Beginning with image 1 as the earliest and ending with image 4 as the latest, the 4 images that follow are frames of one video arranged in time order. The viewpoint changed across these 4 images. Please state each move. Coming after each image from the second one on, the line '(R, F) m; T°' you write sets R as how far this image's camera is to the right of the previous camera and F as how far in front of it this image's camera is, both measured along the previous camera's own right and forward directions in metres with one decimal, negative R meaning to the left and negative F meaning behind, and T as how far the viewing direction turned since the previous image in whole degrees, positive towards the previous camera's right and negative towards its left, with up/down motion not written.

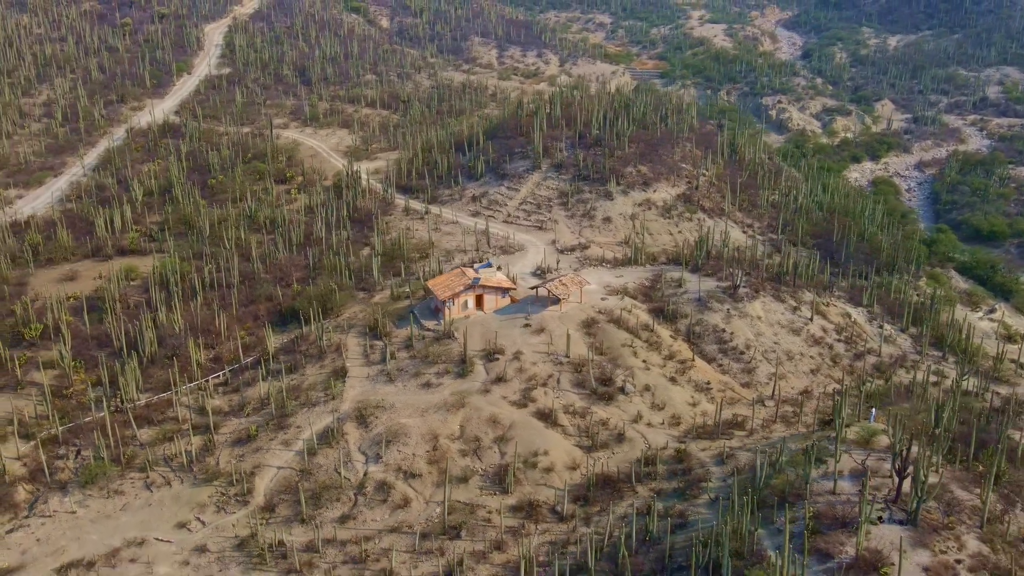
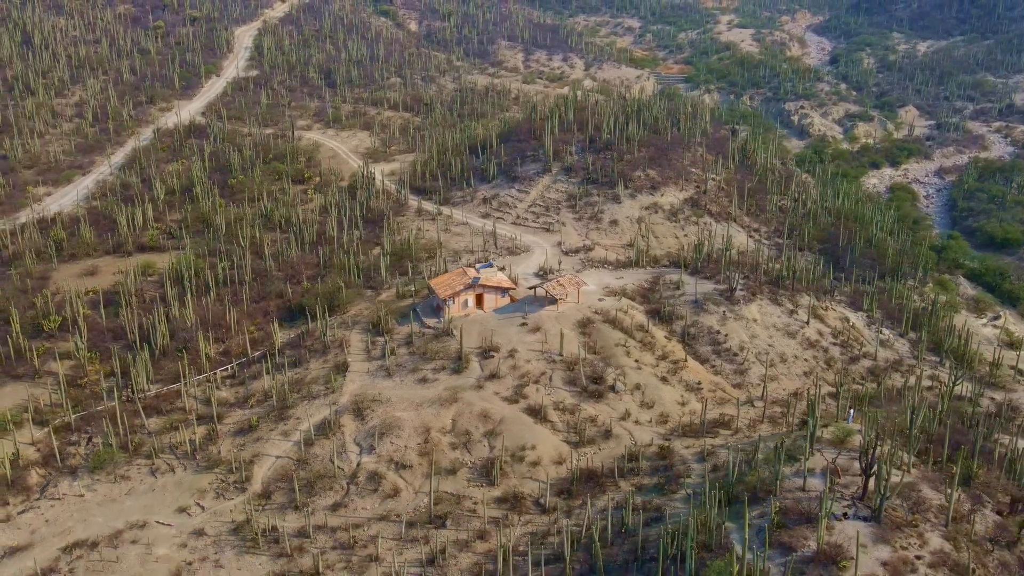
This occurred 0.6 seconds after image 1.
(+1.0, -0.6) m; -2°
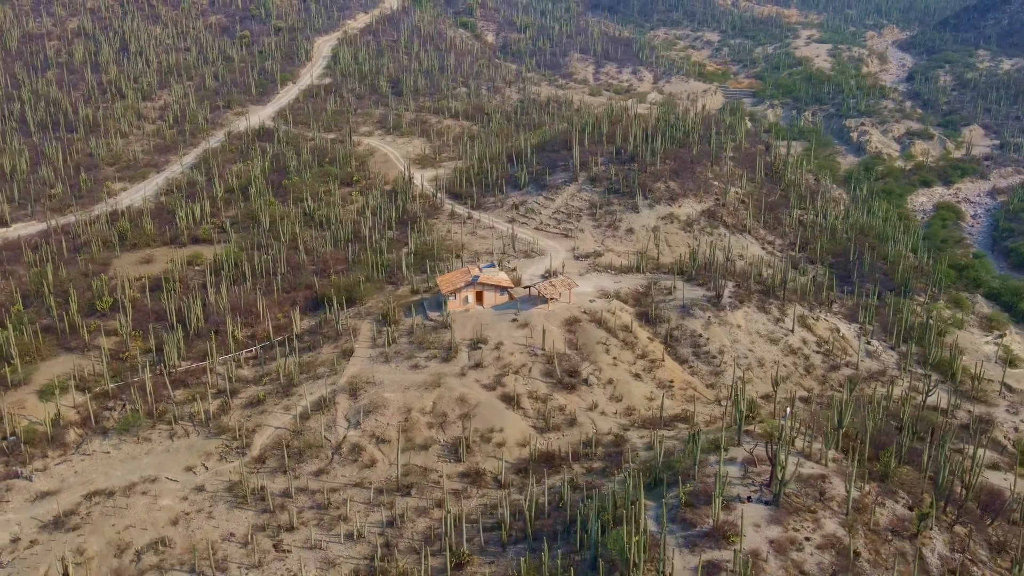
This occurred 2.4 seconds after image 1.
(+3.1, -2.0) m; -5°
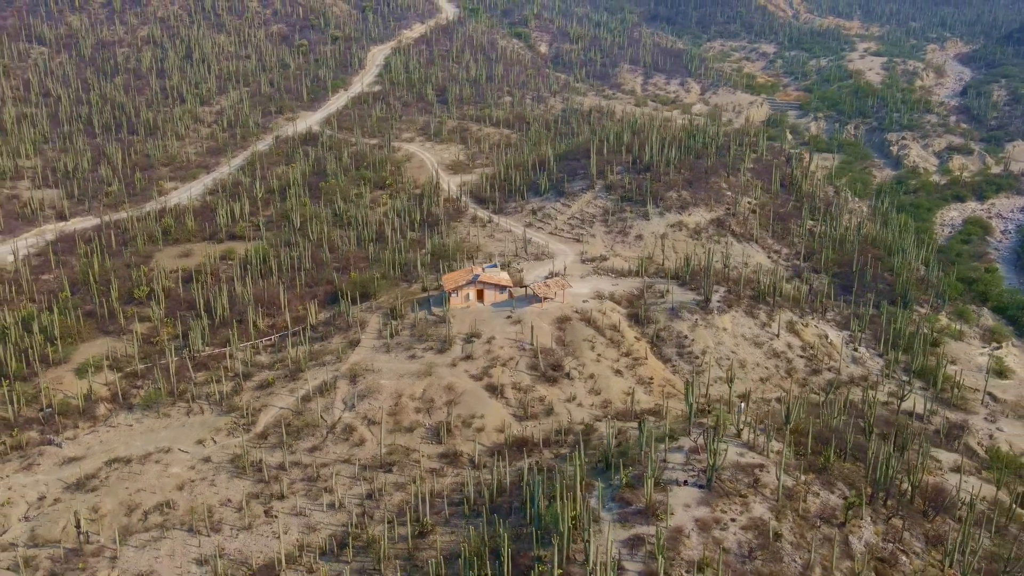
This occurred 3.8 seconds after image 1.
(+2.3, -1.8) m; -4°
